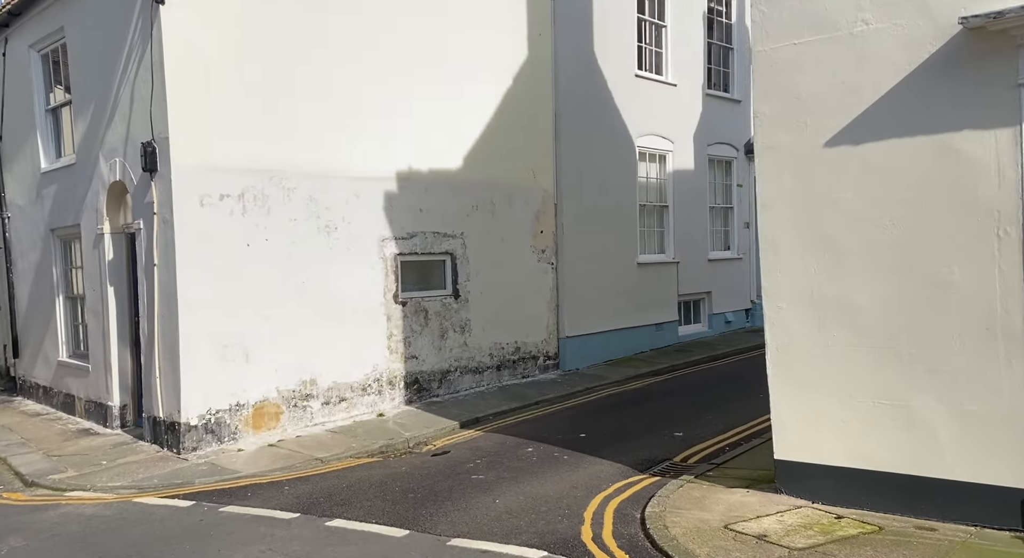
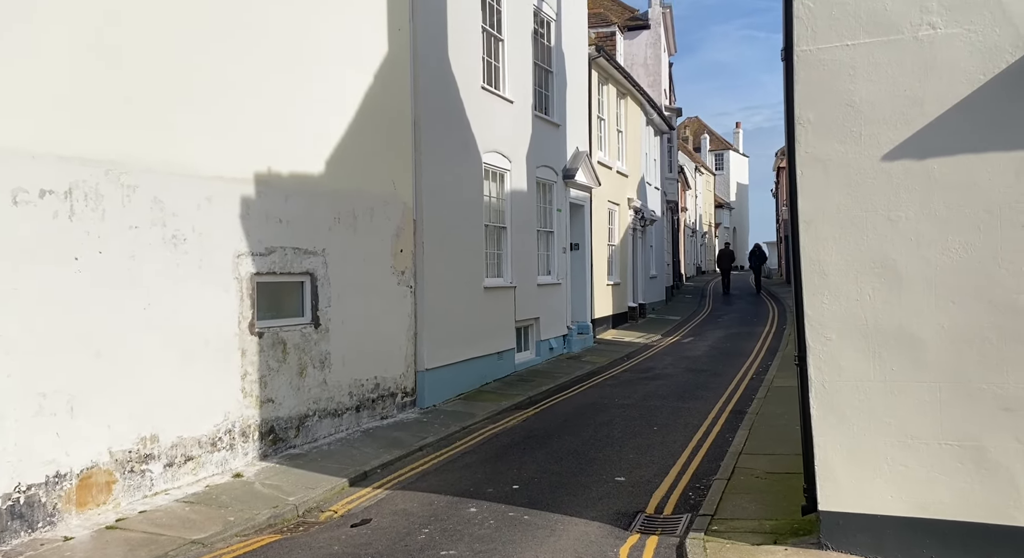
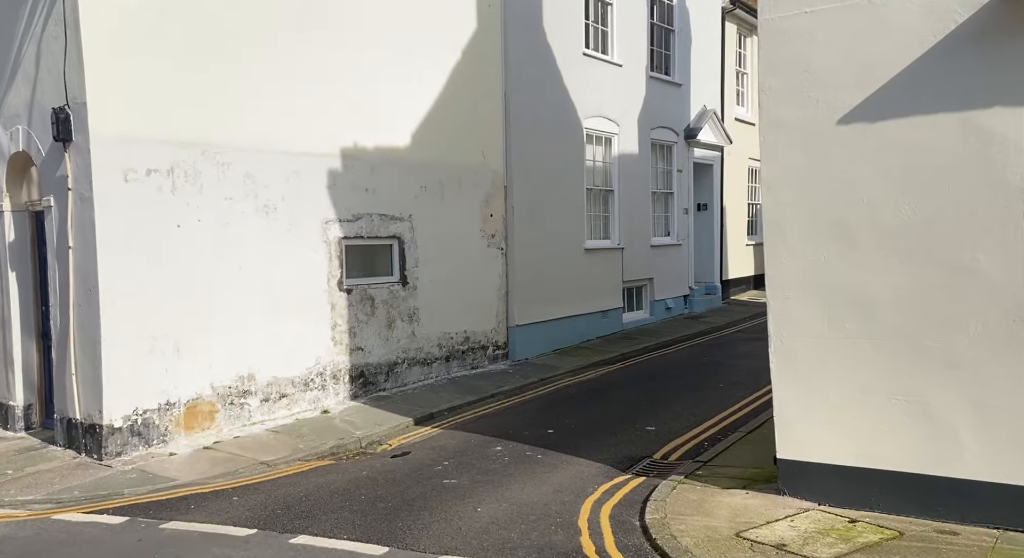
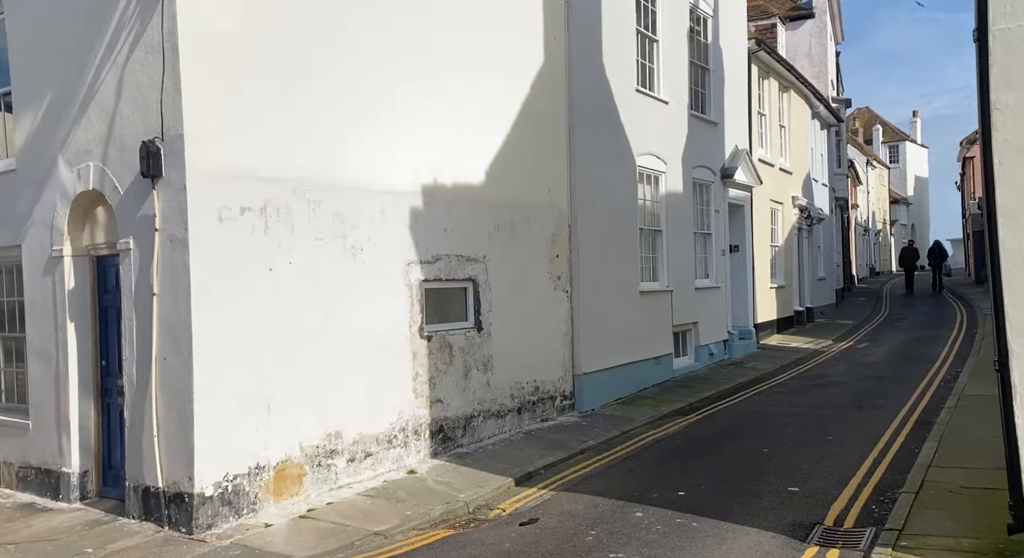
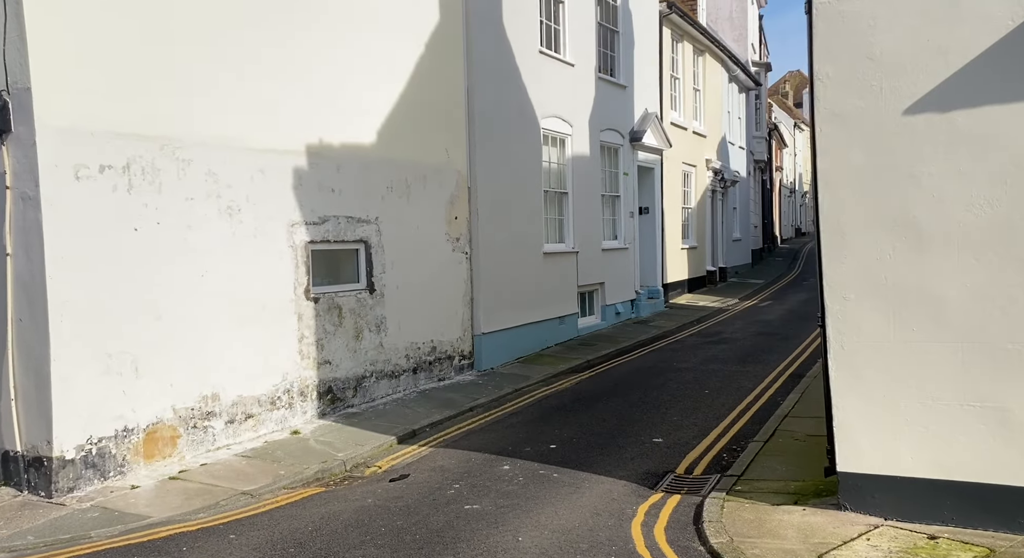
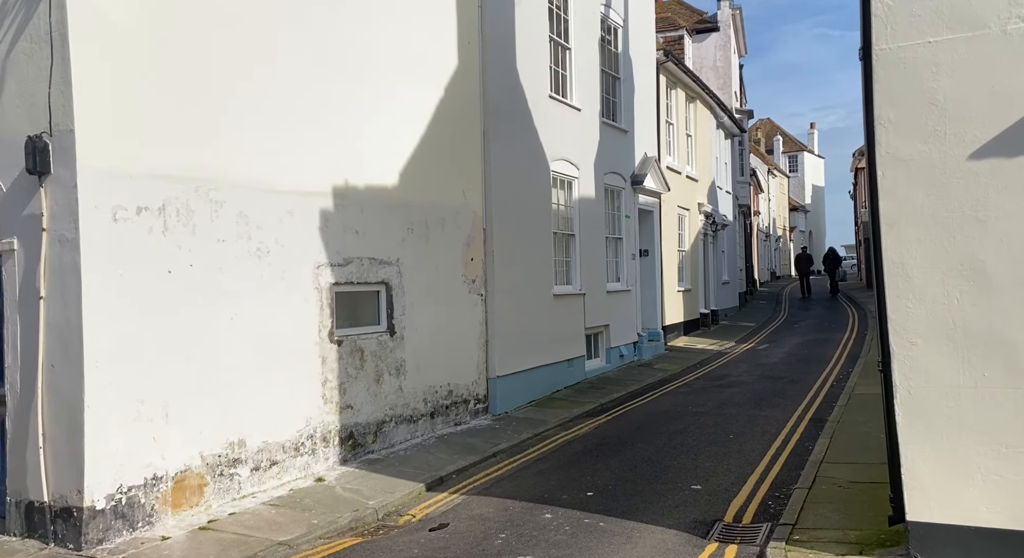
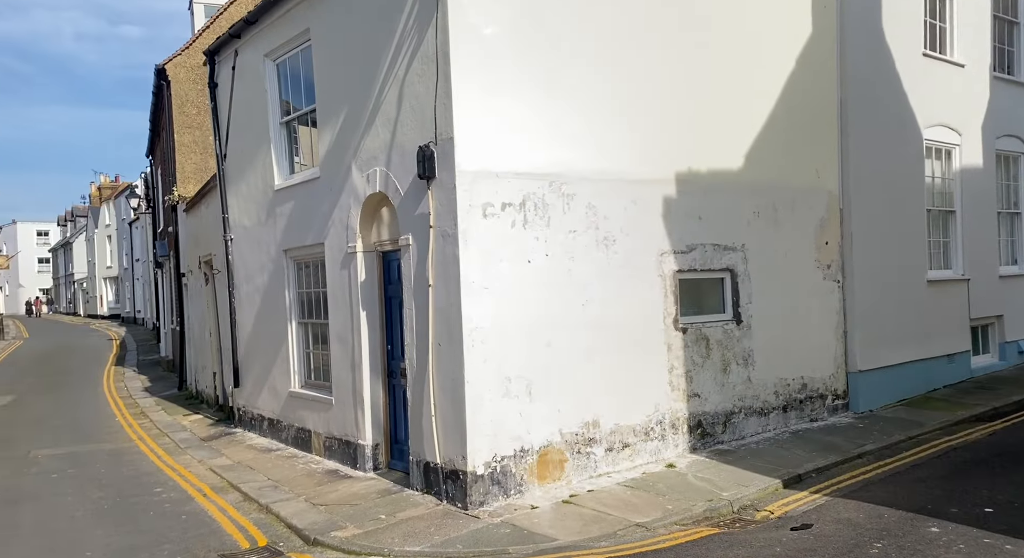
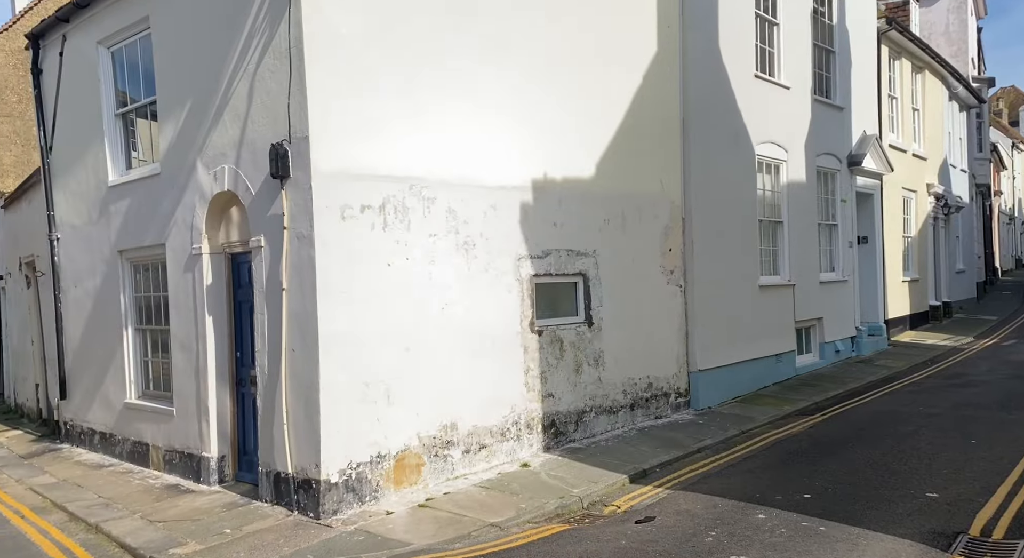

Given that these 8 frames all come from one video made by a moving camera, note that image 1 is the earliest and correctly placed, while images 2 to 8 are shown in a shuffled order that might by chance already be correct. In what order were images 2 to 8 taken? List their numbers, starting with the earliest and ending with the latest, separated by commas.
3, 5, 2, 6, 4, 8, 7
